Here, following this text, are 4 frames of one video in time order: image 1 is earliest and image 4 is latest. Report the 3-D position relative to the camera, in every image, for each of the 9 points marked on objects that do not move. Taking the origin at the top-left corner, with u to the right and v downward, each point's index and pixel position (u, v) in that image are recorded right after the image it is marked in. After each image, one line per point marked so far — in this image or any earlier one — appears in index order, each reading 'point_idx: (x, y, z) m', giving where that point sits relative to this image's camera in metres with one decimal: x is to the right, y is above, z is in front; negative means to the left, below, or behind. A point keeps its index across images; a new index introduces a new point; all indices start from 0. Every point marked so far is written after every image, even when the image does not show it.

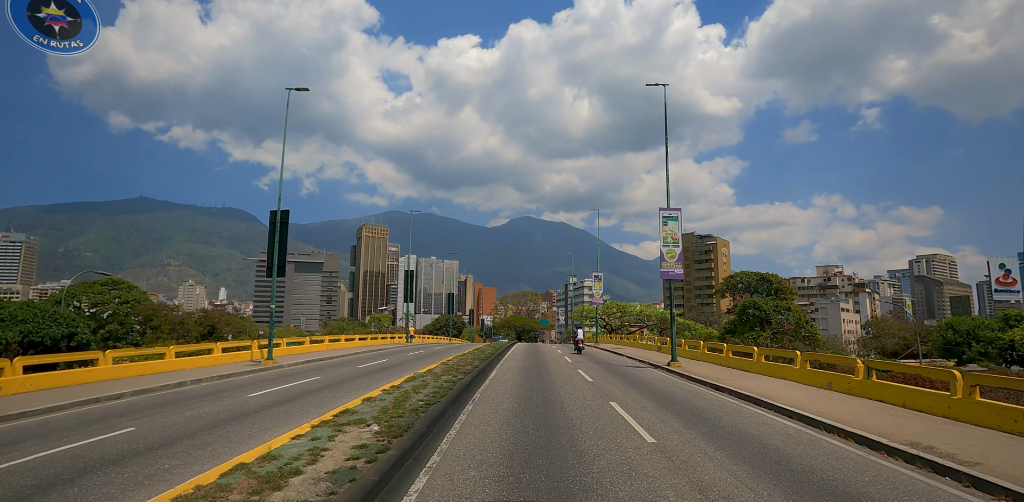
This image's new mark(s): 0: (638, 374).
0: (+4.3, -4.3, +17.4) m
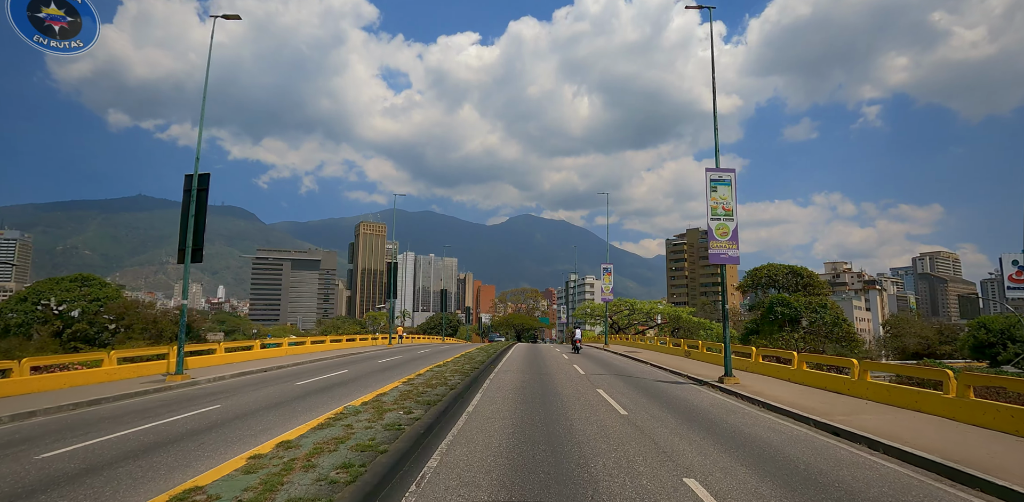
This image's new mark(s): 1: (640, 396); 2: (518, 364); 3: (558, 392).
0: (+4.2, -4.2, +17.1) m
1: (+3.4, -3.7, +13.1) m
2: (+0.4, -4.3, +19.0) m
3: (+1.3, -3.7, +13.1) m
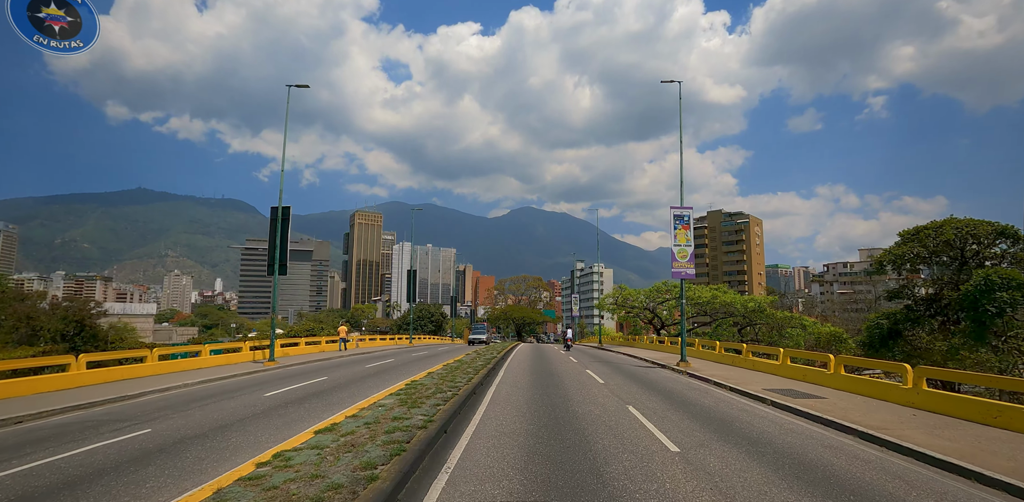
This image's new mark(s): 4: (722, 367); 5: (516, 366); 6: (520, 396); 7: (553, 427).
0: (+4.3, -3.9, +16.3) m
1: (+3.4, -3.5, +12.3) m
2: (+0.4, -4.0, +18.2) m
3: (+1.3, -3.4, +12.2) m
4: (+7.9, -4.3, +19.8) m
5: (-0.1, -4.2, +18.8) m
6: (0.0, -3.4, +12.1) m
7: (+0.5, -3.0, +8.6) m
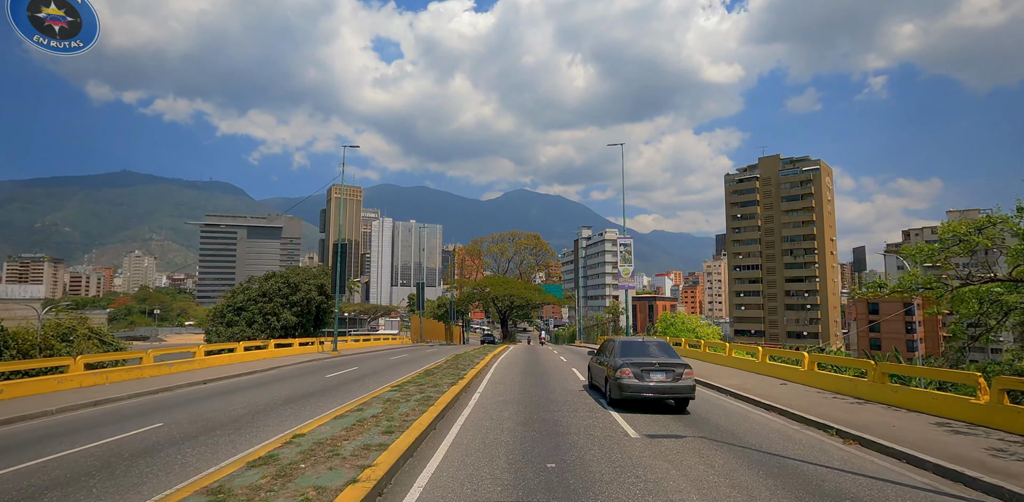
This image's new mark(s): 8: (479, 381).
0: (+4.0, -3.1, +14.6) m
1: (+3.2, -2.9, +10.5) m
2: (+0.1, -3.2, +16.4) m
3: (+1.1, -2.8, +10.5) m
4: (+7.6, -3.5, +18.1) m
5: (-0.4, -3.4, +17.0) m
6: (-0.2, -2.8, +10.4) m
7: (+0.3, -2.5, +6.8) m
8: (-0.9, -3.0, +13.4) m
